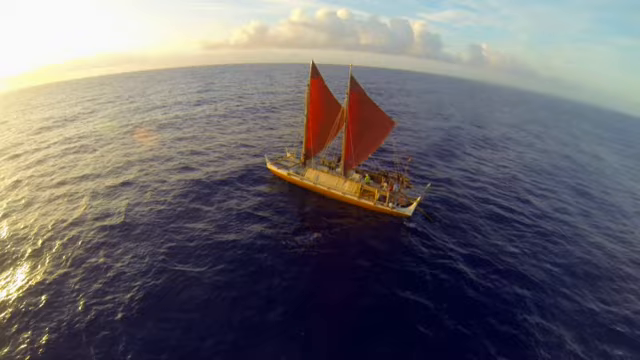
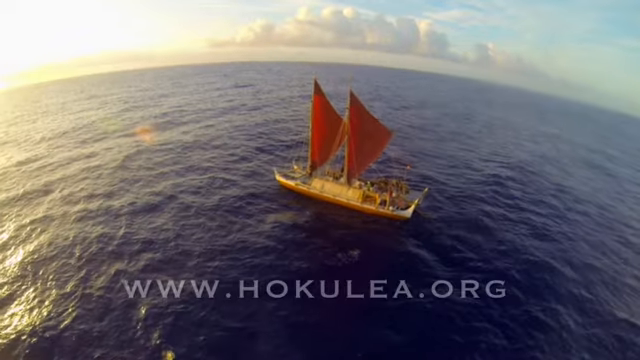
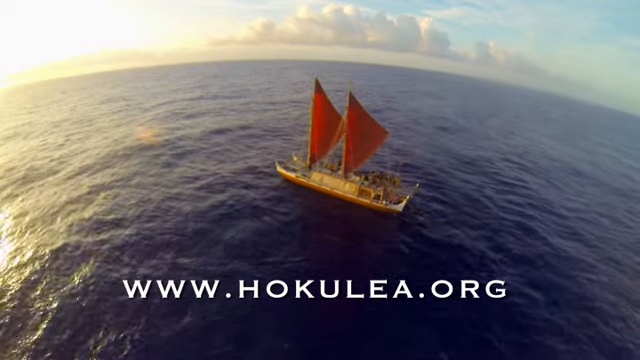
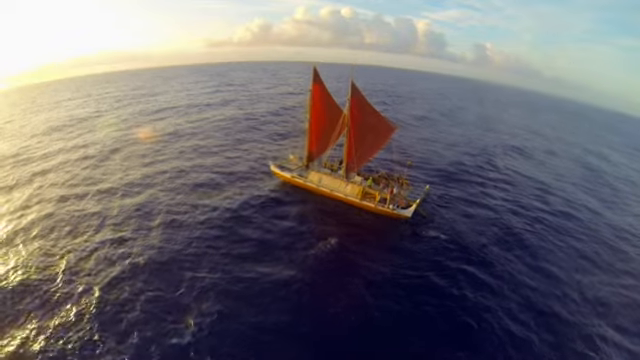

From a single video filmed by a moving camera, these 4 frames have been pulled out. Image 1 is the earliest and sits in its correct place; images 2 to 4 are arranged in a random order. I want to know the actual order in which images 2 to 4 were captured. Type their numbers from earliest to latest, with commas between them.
4, 2, 3
